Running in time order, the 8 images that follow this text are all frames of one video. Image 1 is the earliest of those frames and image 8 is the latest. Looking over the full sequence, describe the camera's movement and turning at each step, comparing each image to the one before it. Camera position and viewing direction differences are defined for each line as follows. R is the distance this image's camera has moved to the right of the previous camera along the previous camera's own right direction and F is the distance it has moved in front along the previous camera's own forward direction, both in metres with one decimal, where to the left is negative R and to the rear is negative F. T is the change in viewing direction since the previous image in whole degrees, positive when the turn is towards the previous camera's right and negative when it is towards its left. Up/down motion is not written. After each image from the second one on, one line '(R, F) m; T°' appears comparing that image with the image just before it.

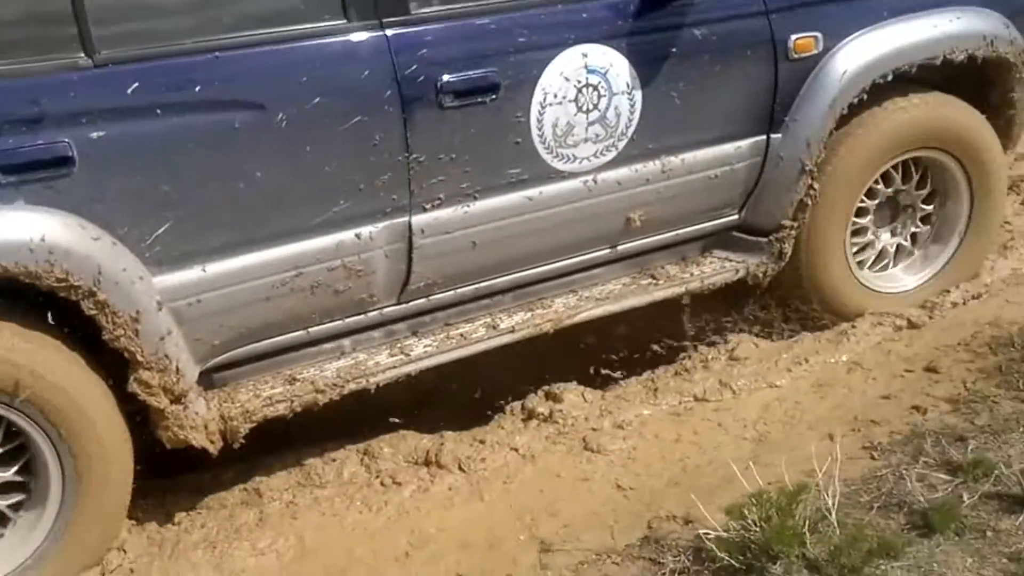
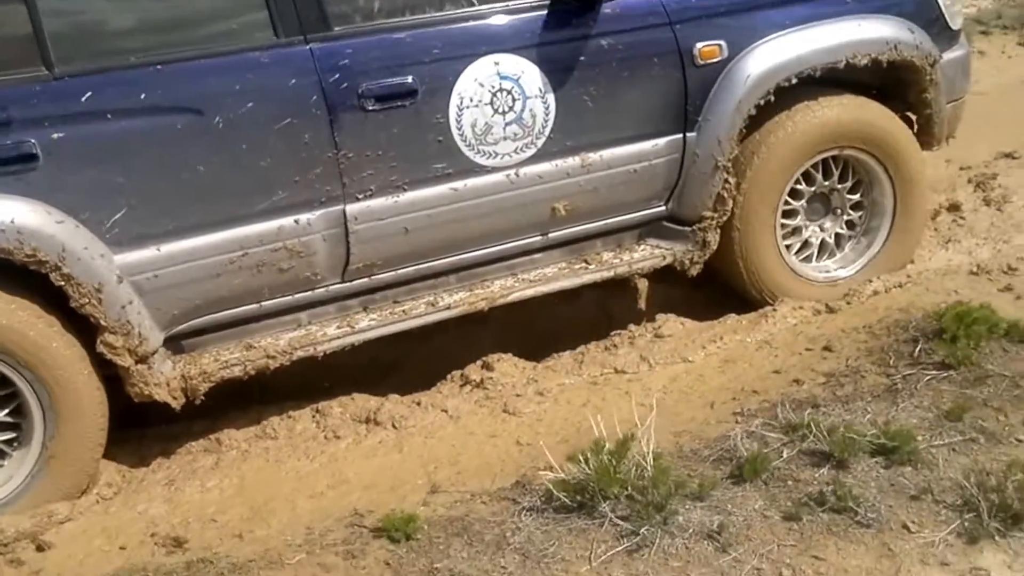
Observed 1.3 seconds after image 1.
(+0.8, -0.6) m; -6°
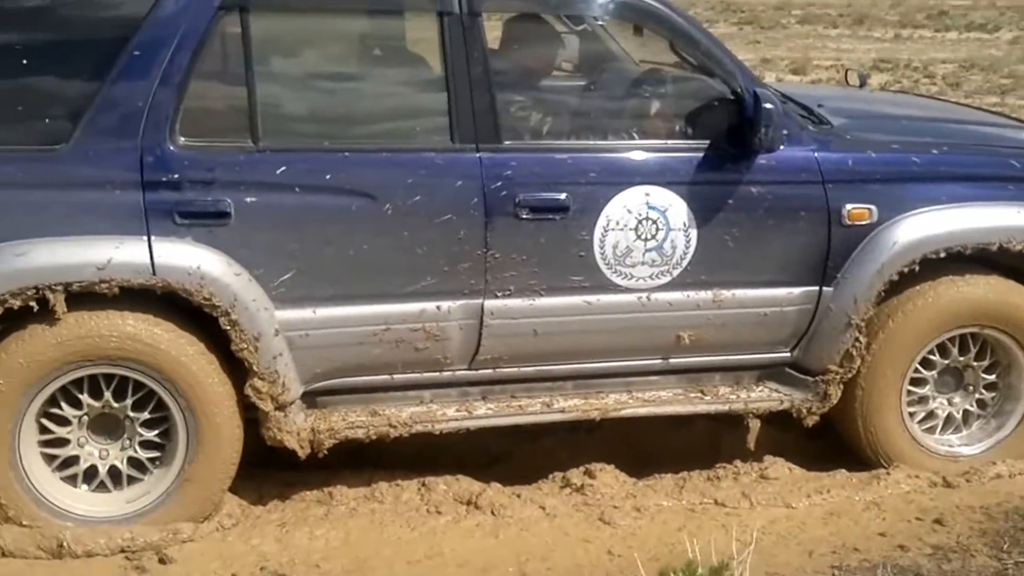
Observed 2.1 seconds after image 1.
(+0.2, -0.2) m; -8°
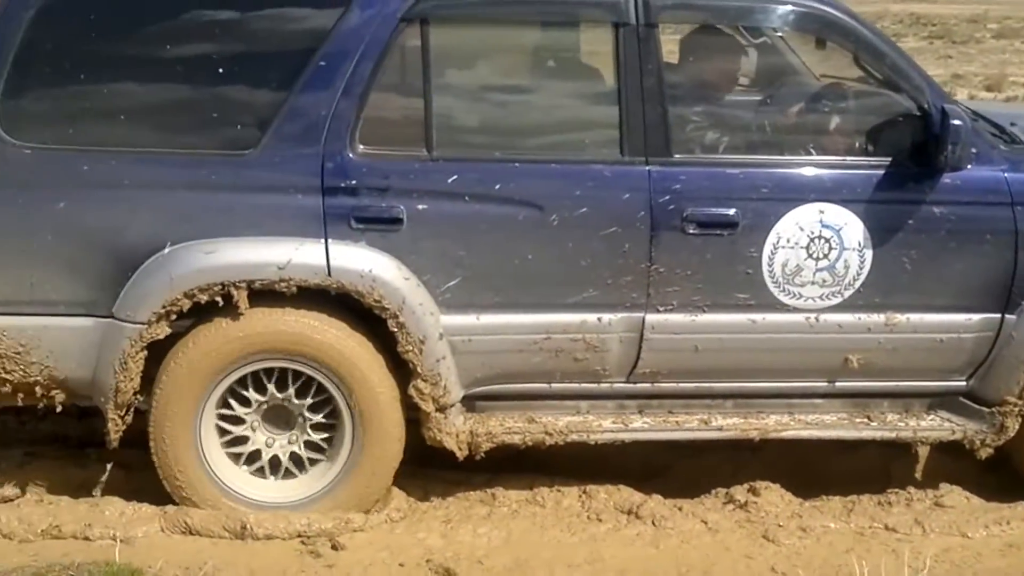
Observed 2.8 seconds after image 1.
(+0.1, 0.0) m; -8°
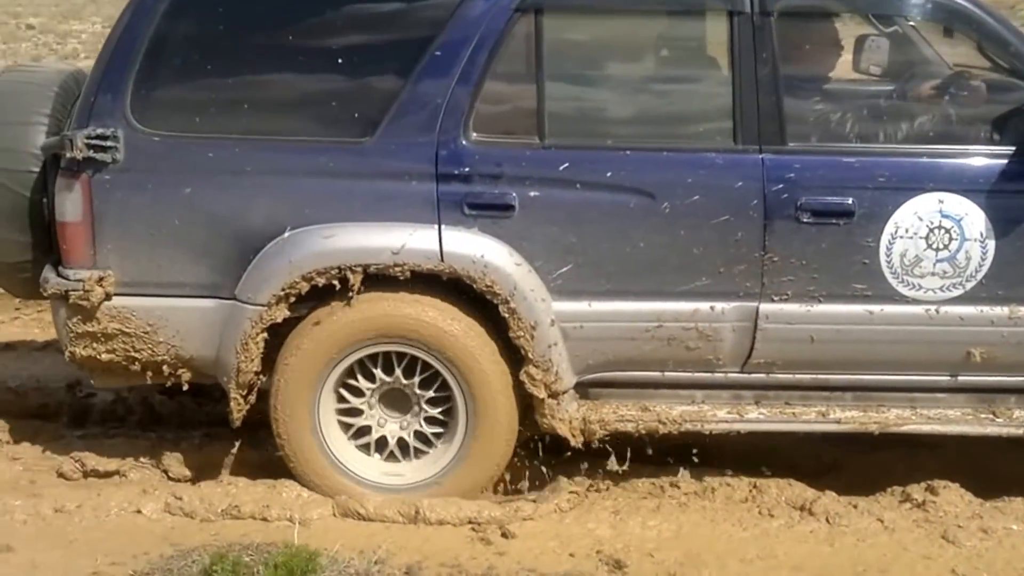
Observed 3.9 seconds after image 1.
(+0.2, 0.0) m; -8°
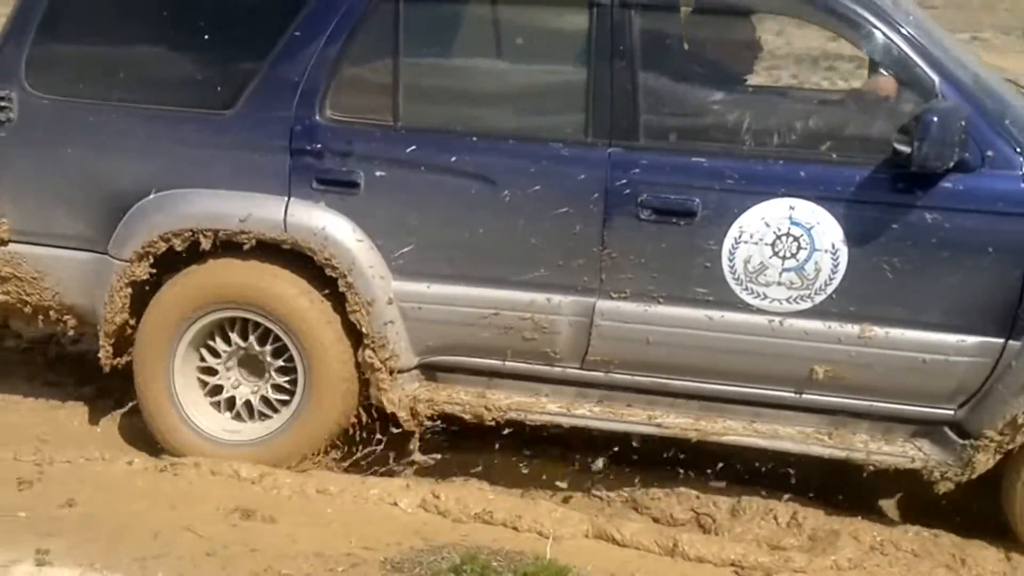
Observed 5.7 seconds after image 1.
(+1.5, +0.2) m; -14°
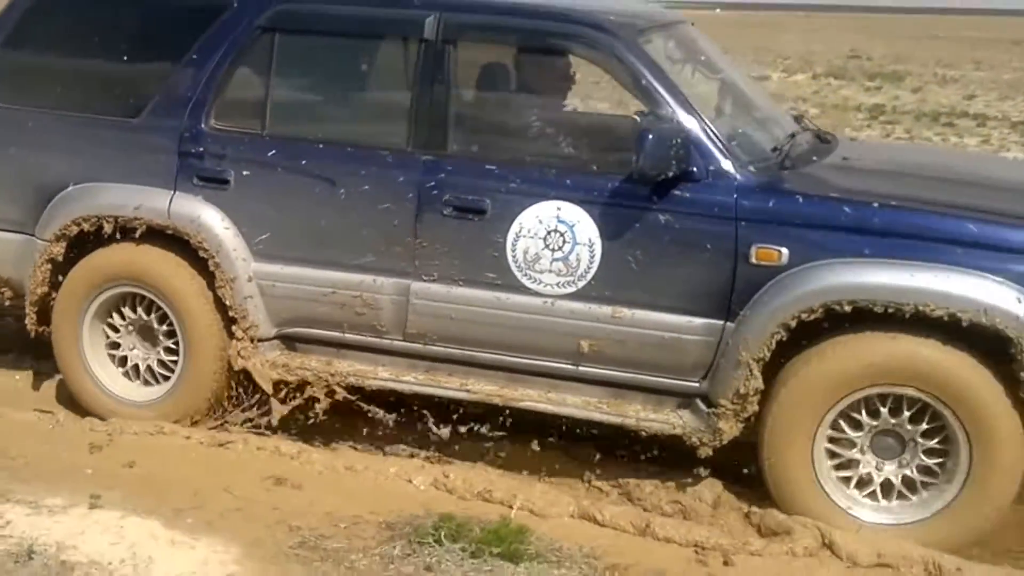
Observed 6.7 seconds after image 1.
(+0.8, -0.7) m; -3°
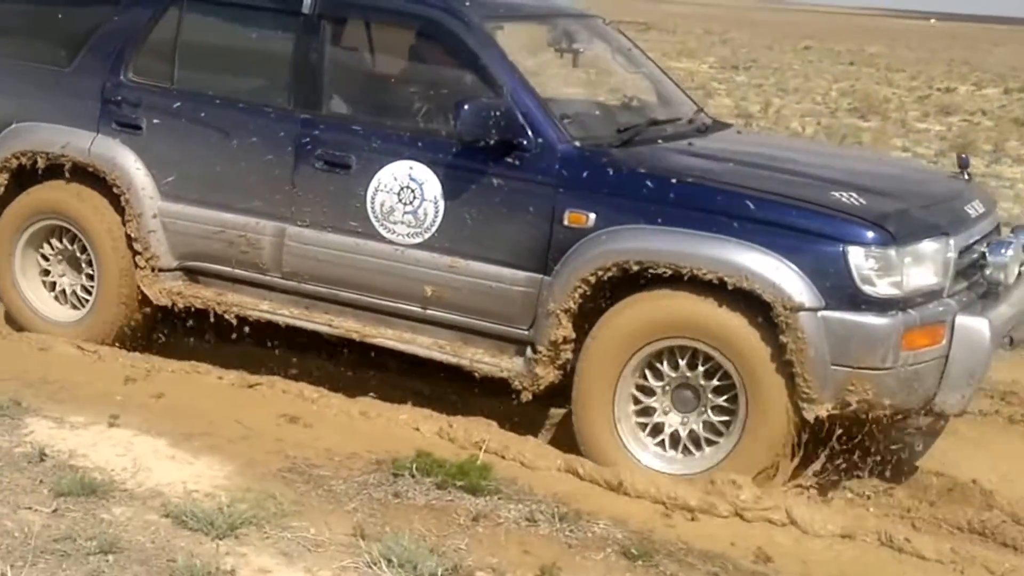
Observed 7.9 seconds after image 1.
(+1.2, -0.5) m; -8°
